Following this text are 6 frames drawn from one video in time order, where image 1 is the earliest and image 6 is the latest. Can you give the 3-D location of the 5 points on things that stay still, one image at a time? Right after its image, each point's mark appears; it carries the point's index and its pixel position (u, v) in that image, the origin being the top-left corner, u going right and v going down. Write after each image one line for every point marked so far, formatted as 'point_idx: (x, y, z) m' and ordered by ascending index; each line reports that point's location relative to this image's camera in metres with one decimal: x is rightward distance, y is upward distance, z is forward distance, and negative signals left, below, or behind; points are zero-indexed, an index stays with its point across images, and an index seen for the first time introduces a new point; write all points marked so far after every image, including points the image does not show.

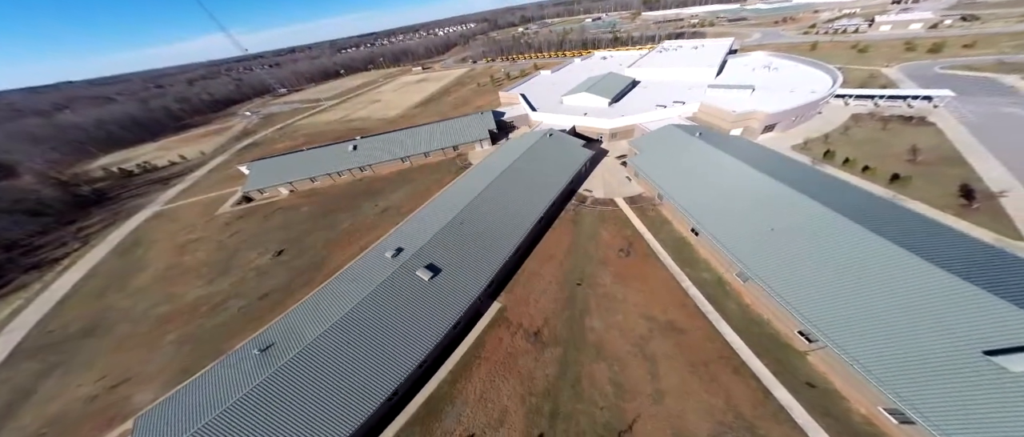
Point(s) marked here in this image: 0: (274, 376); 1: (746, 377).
0: (-16.2, -11.2, +18.1) m
1: (+17.2, -11.7, +19.9) m
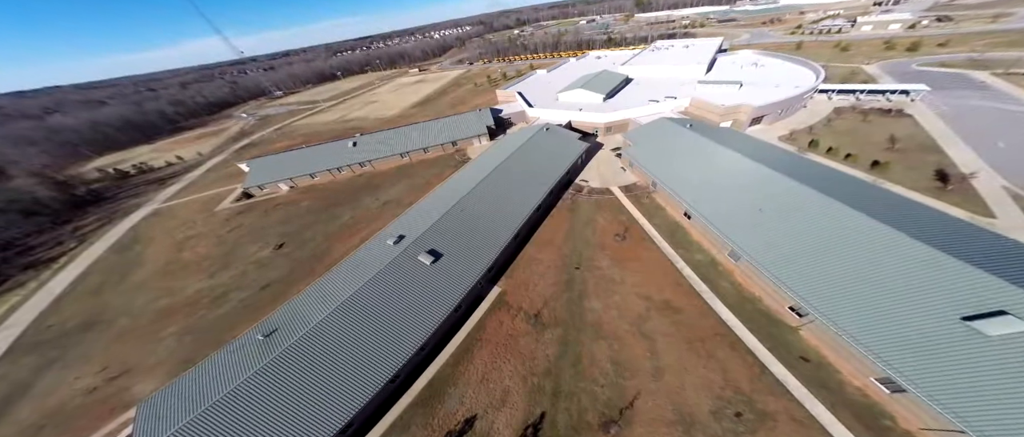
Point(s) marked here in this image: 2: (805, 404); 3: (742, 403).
0: (-16.0, -10.0, +18.5) m
1: (+17.3, -10.1, +20.7) m
2: (+18.9, -12.0, +17.5) m
3: (+15.2, -12.3, +17.9) m
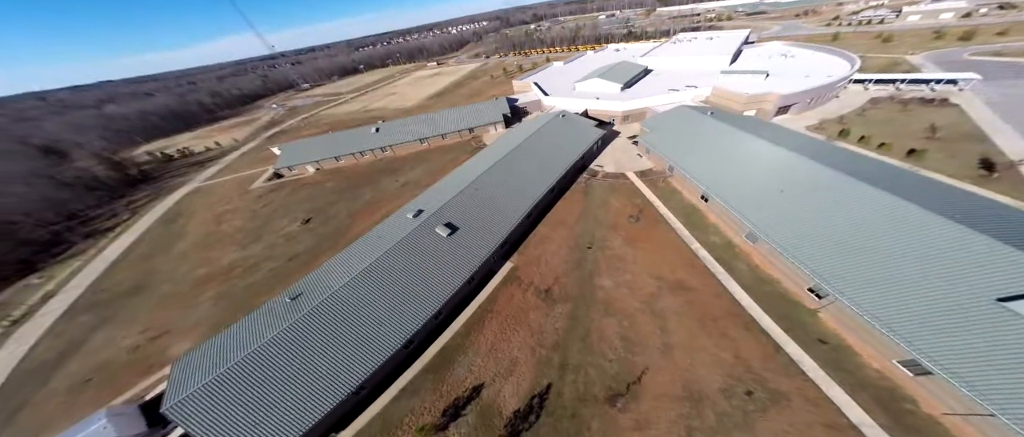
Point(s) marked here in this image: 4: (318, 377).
0: (-15.3, -7.4, +19.9) m
1: (+18.1, -8.5, +20.5) m
2: (+19.5, -10.4, +17.1) m
3: (+15.7, -10.6, +17.7) m
4: (-12.3, -10.4, +17.2) m
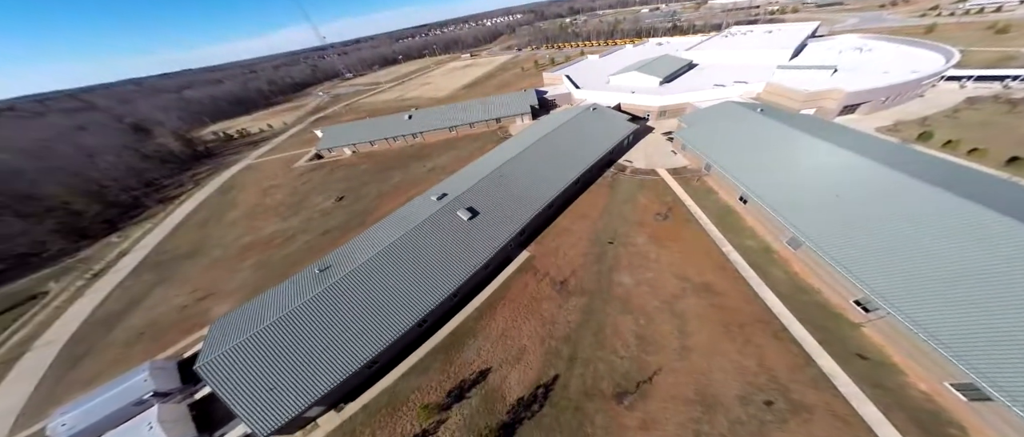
0: (-14.3, -5.3, +21.2) m
1: (+18.8, -8.7, +18.6) m
2: (+19.7, -10.8, +15.2) m
3: (+16.1, -10.7, +16.2) m
4: (-11.8, -8.5, +18.2) m
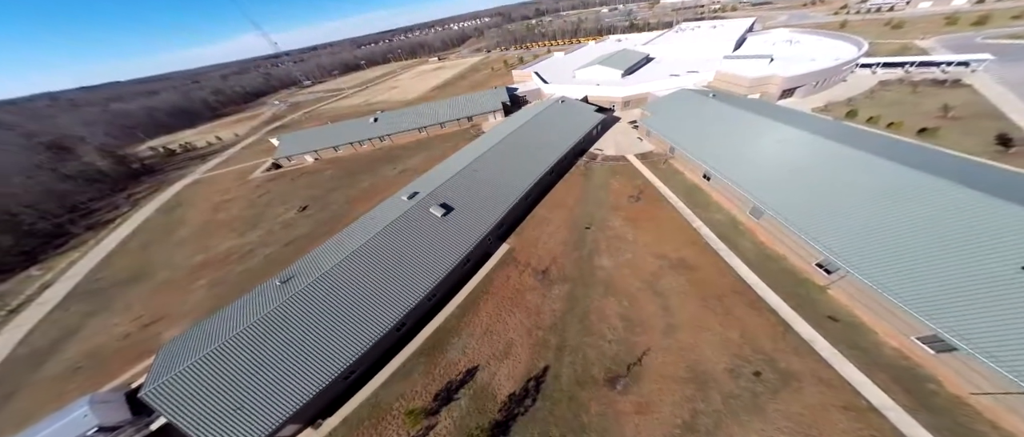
0: (-15.6, -5.7, +19.6) m
1: (+17.9, -6.5, +19.8) m
2: (+19.2, -8.5, +16.4) m
3: (+15.5, -8.7, +17.1) m
4: (-12.6, -8.6, +16.8) m
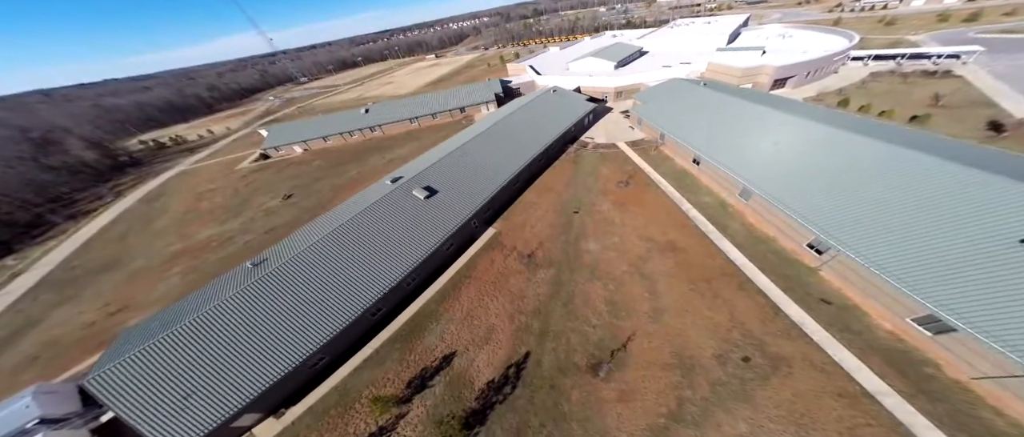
0: (-16.9, -4.1, +18.9) m
1: (+16.5, -5.1, +19.2) m
2: (+17.8, -7.0, +15.8) m
3: (+14.1, -7.2, +16.4) m
4: (-13.9, -7.1, +16.1) m
